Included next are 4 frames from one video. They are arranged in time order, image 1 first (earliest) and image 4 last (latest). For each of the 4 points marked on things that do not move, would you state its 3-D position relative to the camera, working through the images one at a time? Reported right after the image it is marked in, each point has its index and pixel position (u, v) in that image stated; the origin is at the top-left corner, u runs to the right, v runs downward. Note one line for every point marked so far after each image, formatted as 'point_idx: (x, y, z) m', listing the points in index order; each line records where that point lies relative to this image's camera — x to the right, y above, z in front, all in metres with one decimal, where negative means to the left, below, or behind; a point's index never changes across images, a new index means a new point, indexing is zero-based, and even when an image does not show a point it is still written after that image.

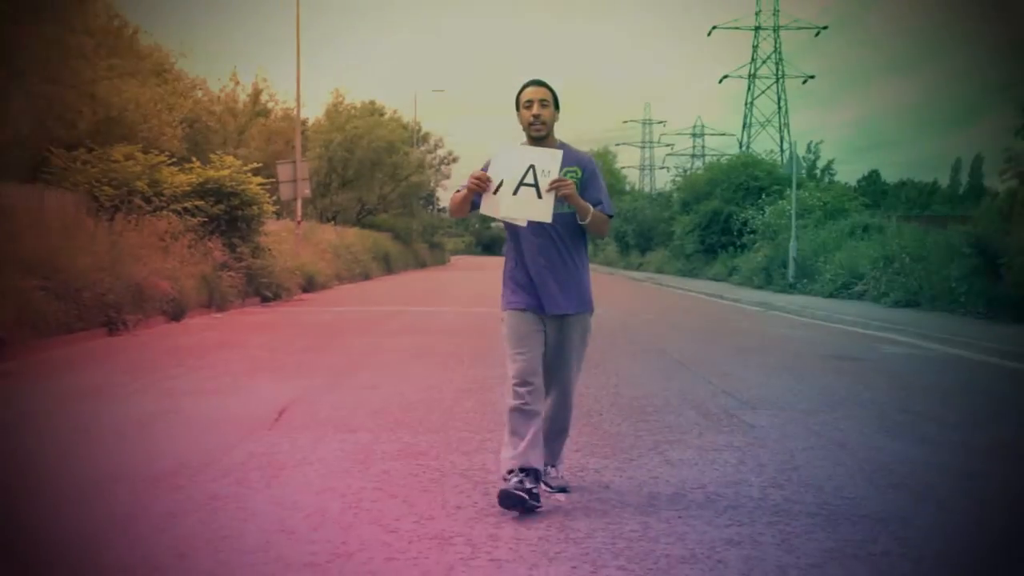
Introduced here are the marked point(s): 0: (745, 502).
0: (+1.1, -1.0, +4.4) m
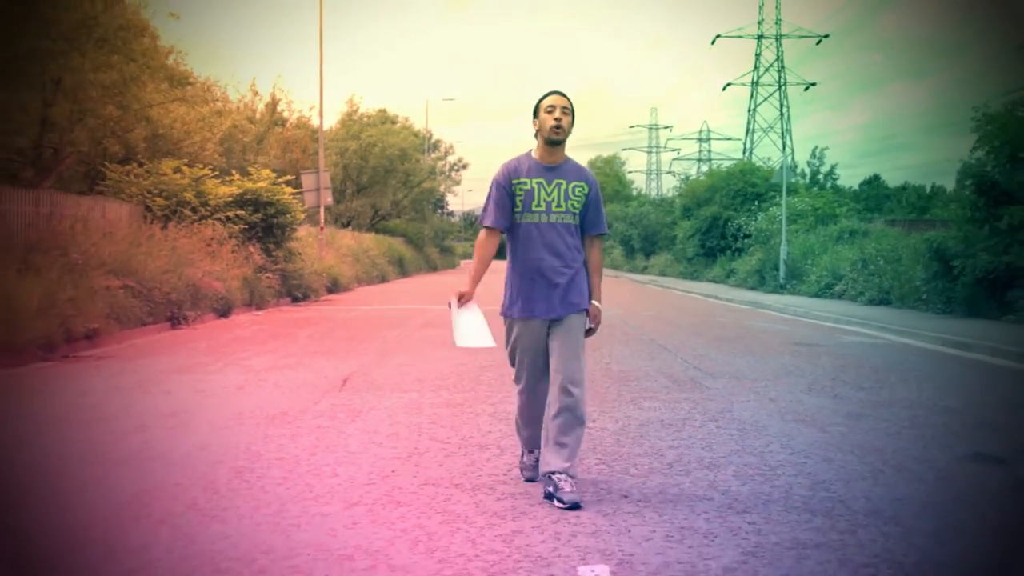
0: (+1.2, -1.0, +6.4) m
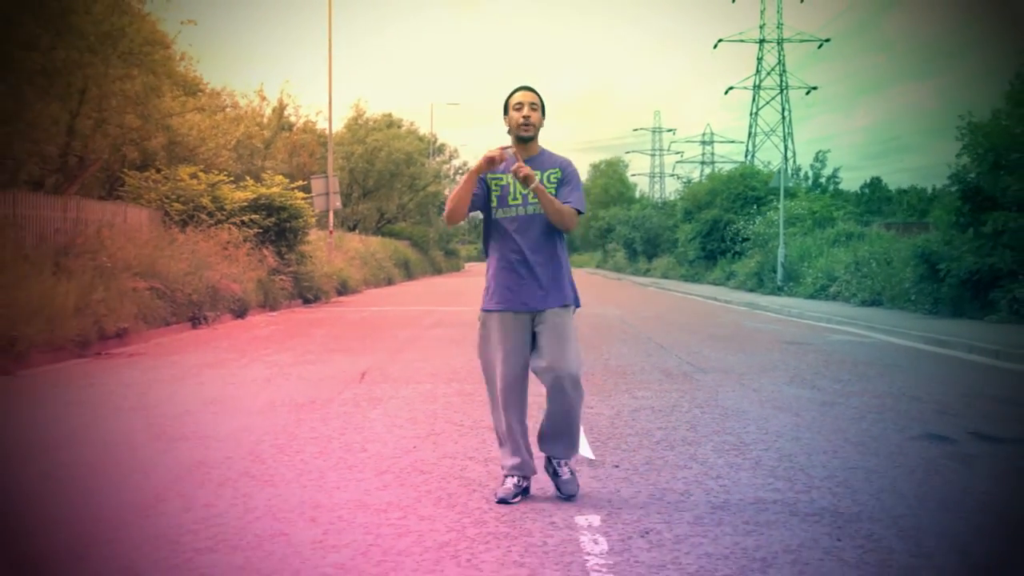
0: (+1.3, -1.0, +7.1) m
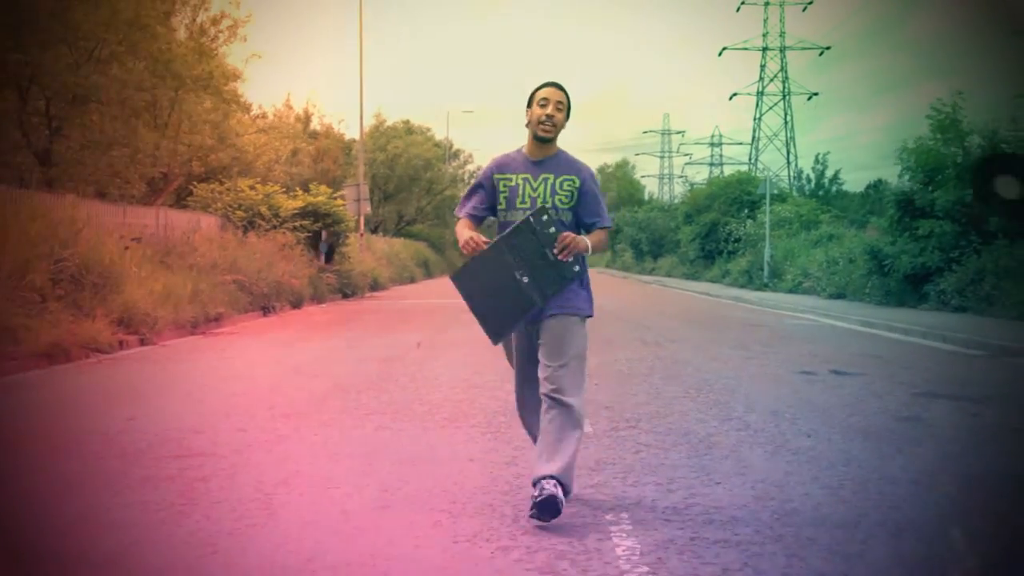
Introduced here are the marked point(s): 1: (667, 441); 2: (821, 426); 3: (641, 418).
0: (+1.5, -0.8, +10.4) m
1: (+1.0, -1.0, +6.0) m
2: (+2.2, -1.0, +6.5) m
3: (+0.9, -1.0, +6.8) m
